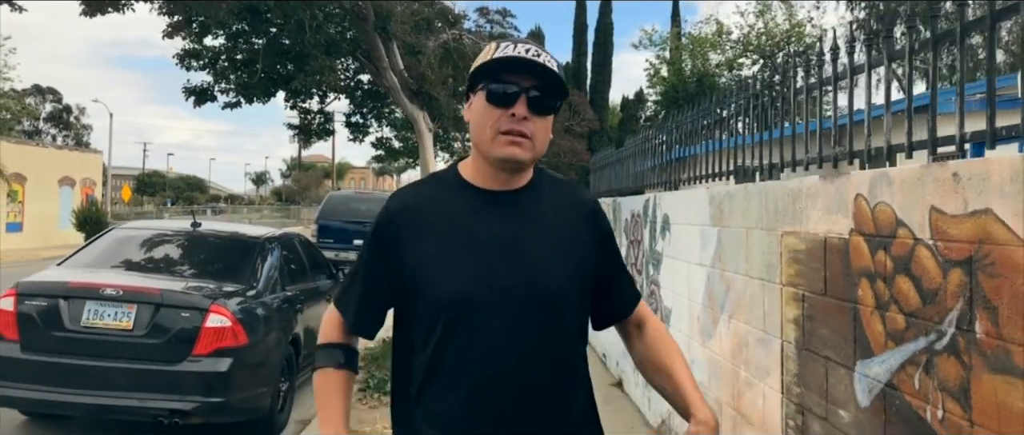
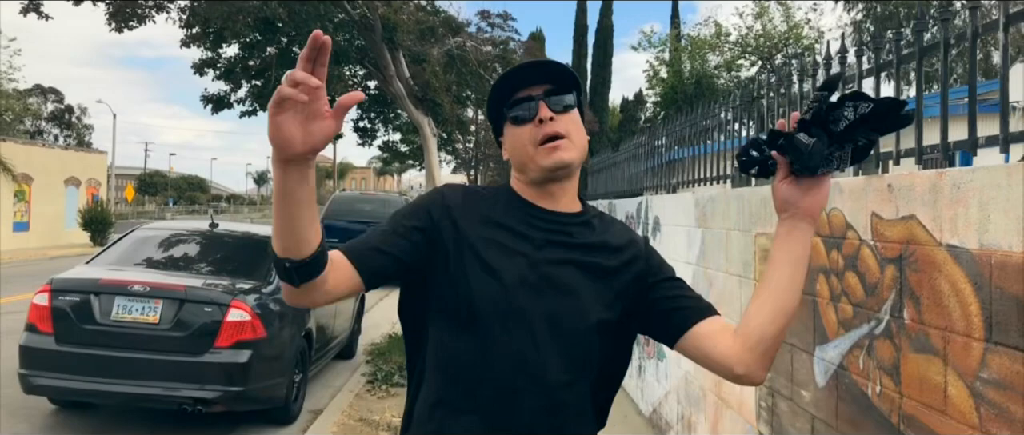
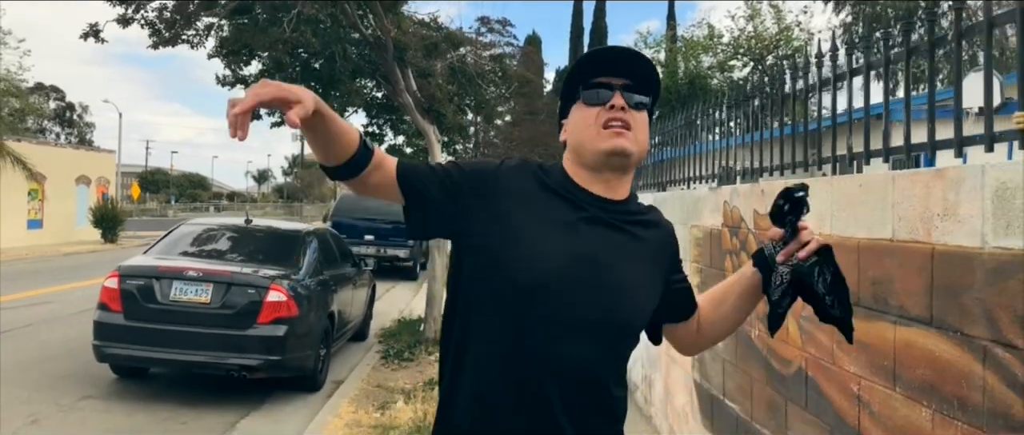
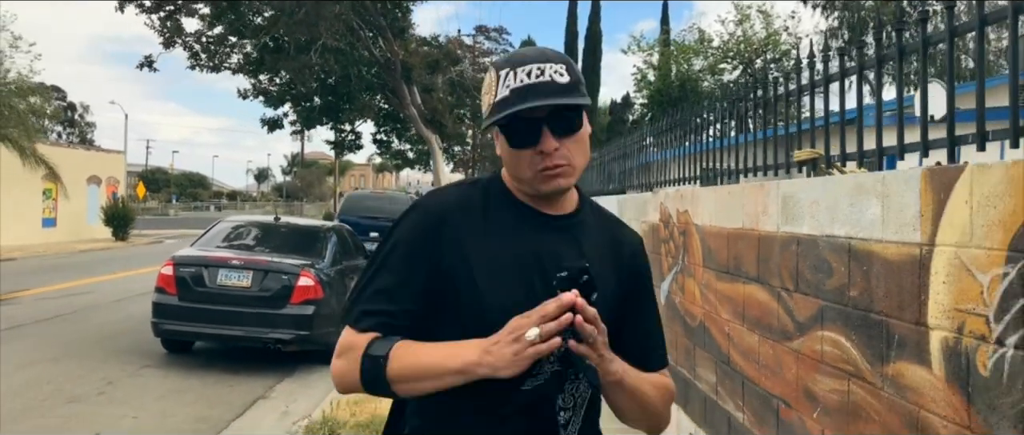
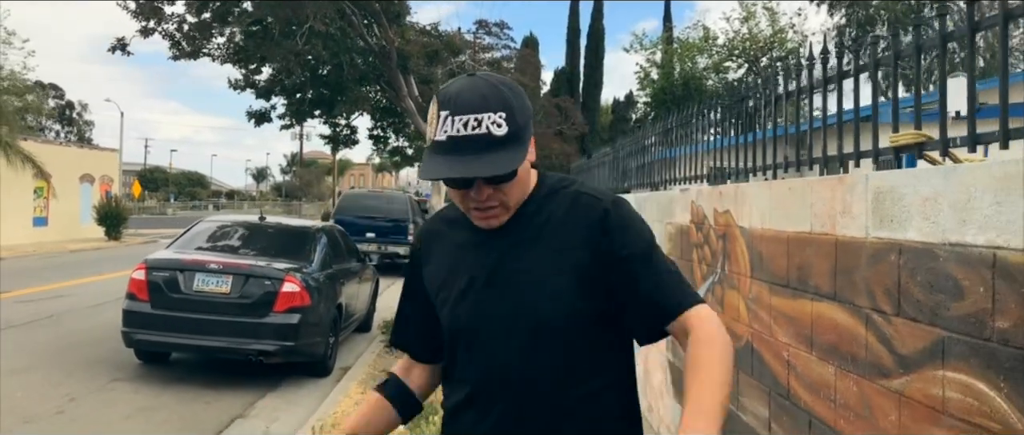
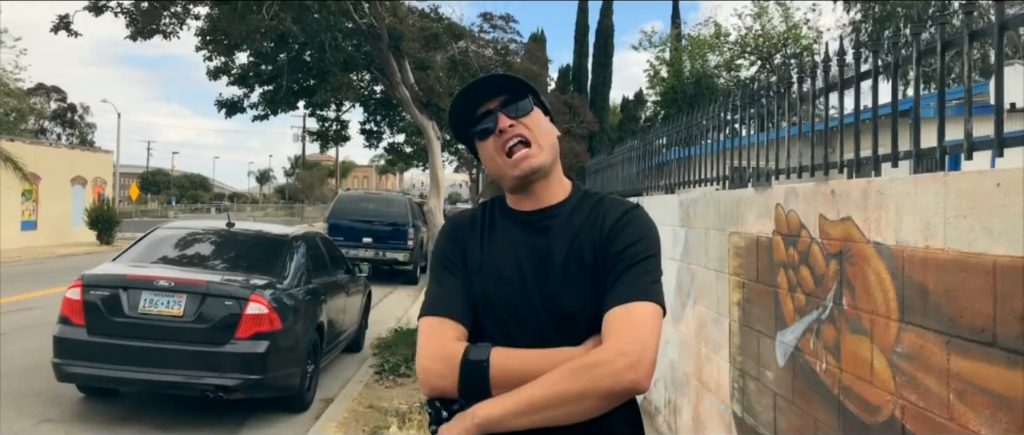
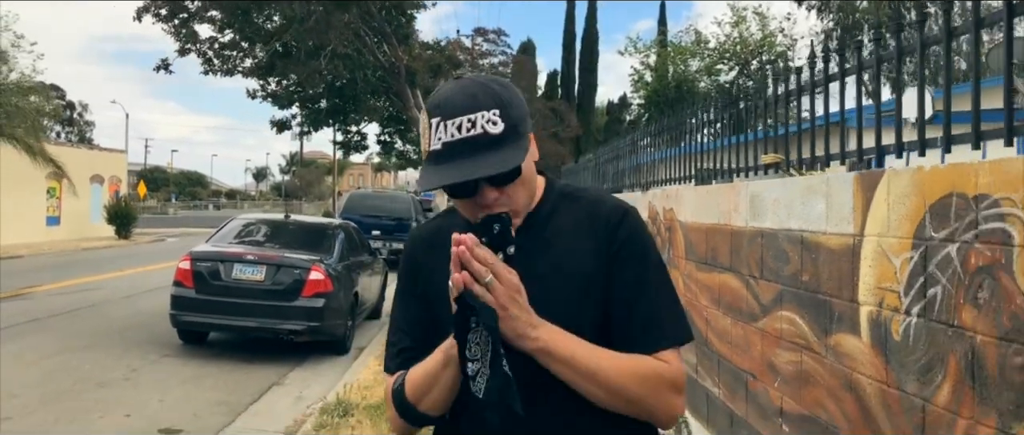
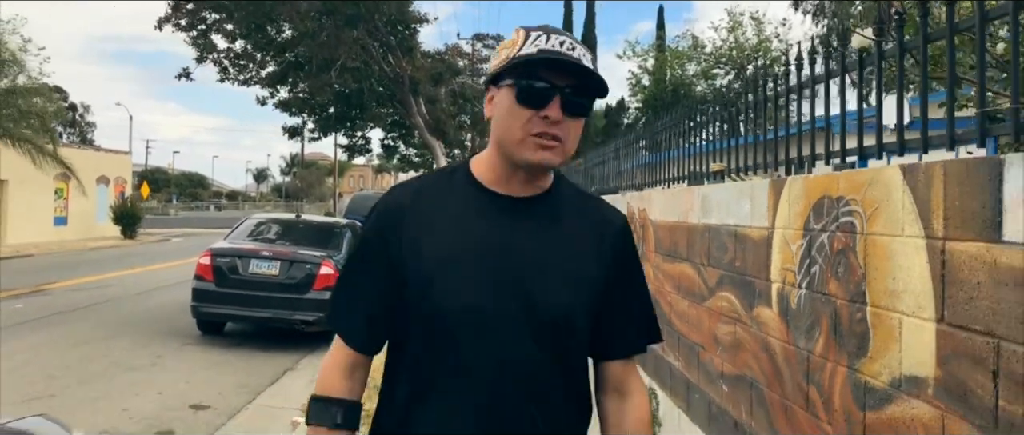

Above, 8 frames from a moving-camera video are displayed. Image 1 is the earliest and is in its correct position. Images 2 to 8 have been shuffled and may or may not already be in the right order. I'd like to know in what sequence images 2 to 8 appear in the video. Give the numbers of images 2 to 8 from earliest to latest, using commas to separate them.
2, 6, 3, 5, 4, 7, 8
